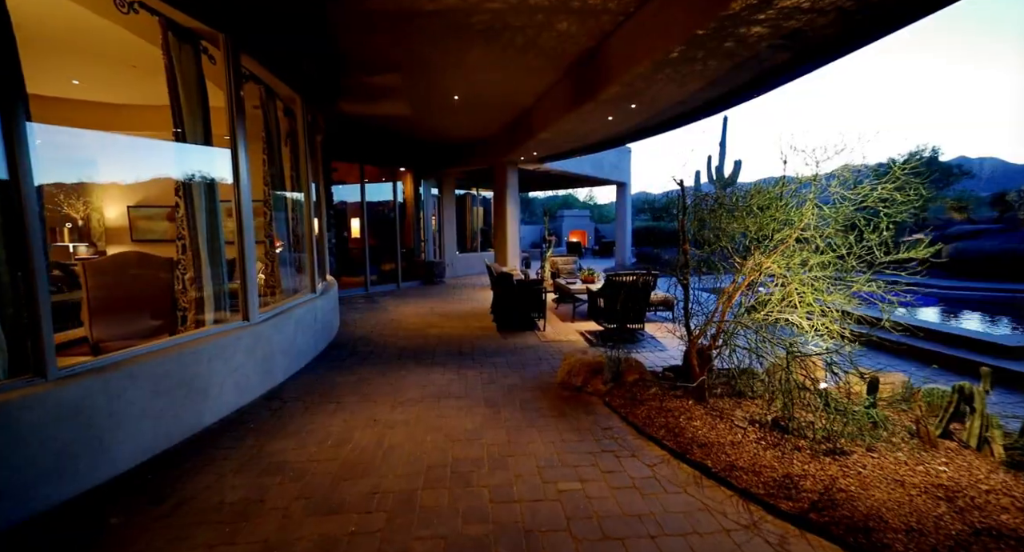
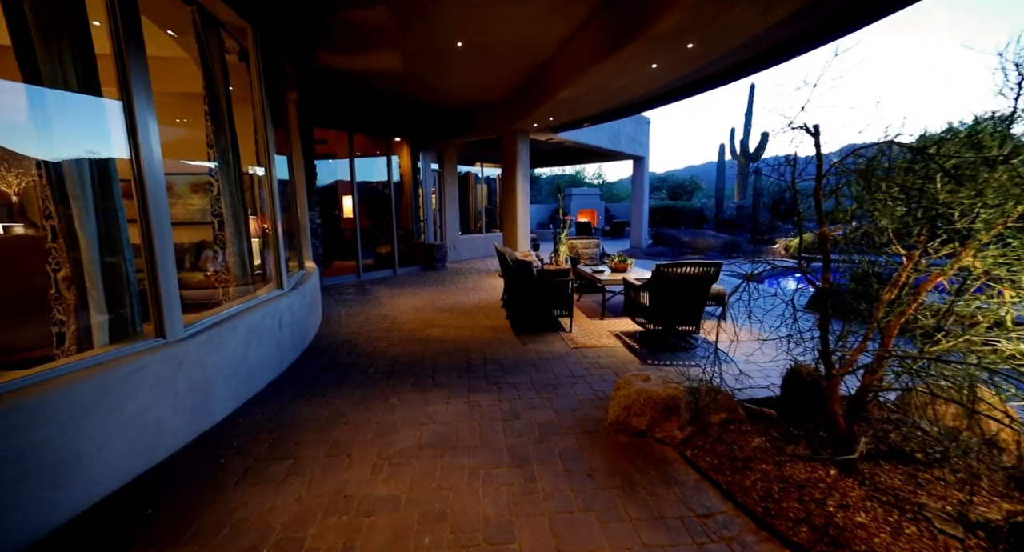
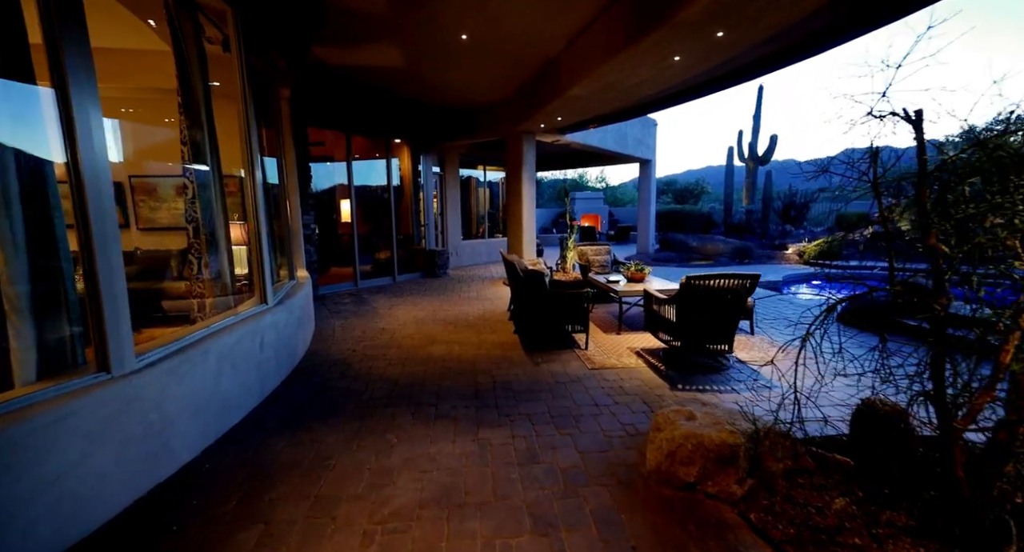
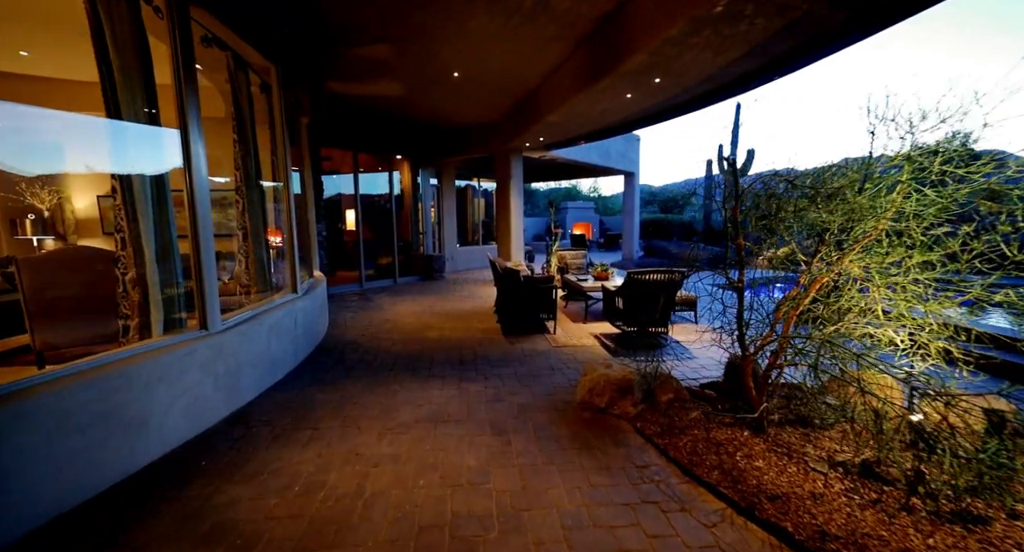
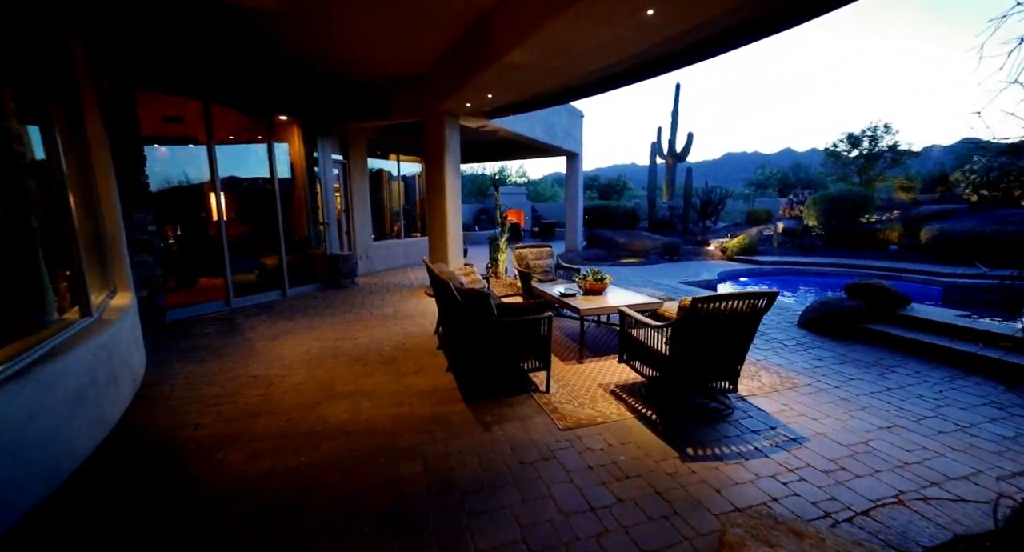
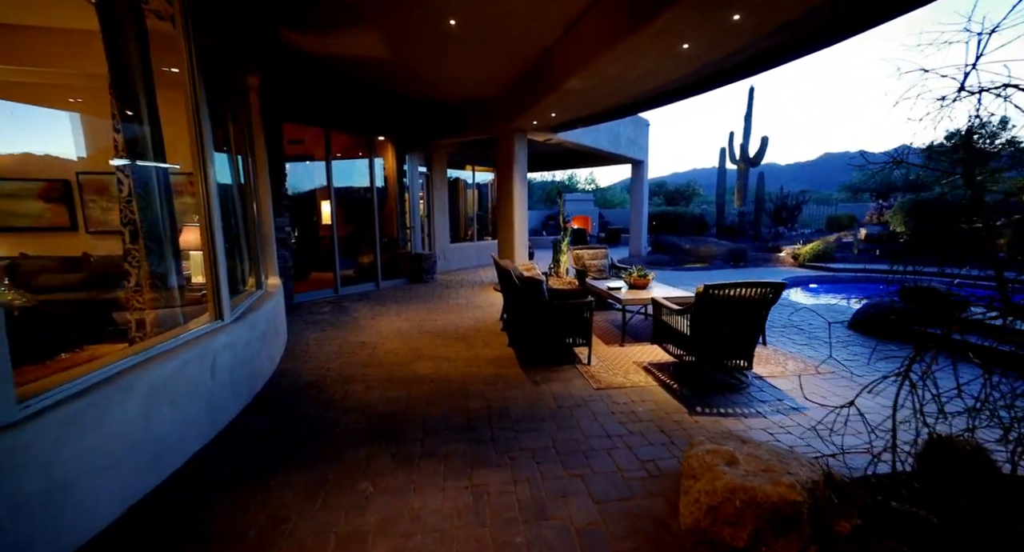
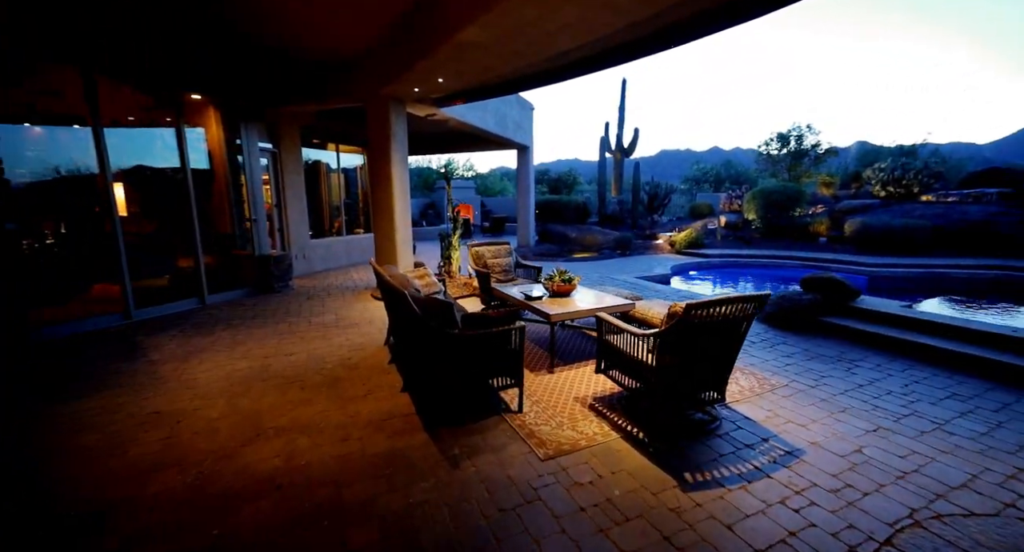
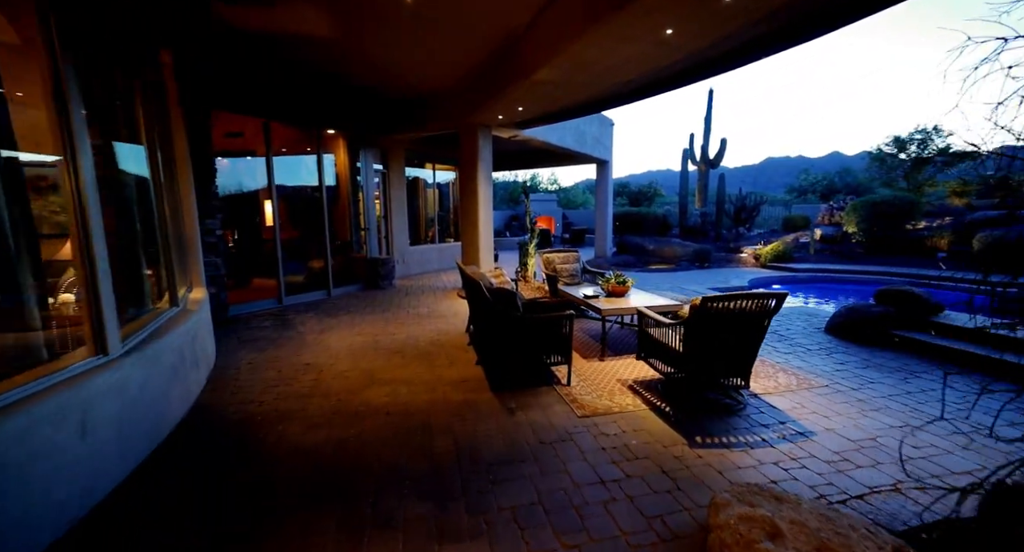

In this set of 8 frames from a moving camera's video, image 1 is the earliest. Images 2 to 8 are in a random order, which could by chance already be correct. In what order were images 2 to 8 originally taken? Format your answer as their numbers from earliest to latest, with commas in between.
4, 2, 3, 6, 8, 5, 7
